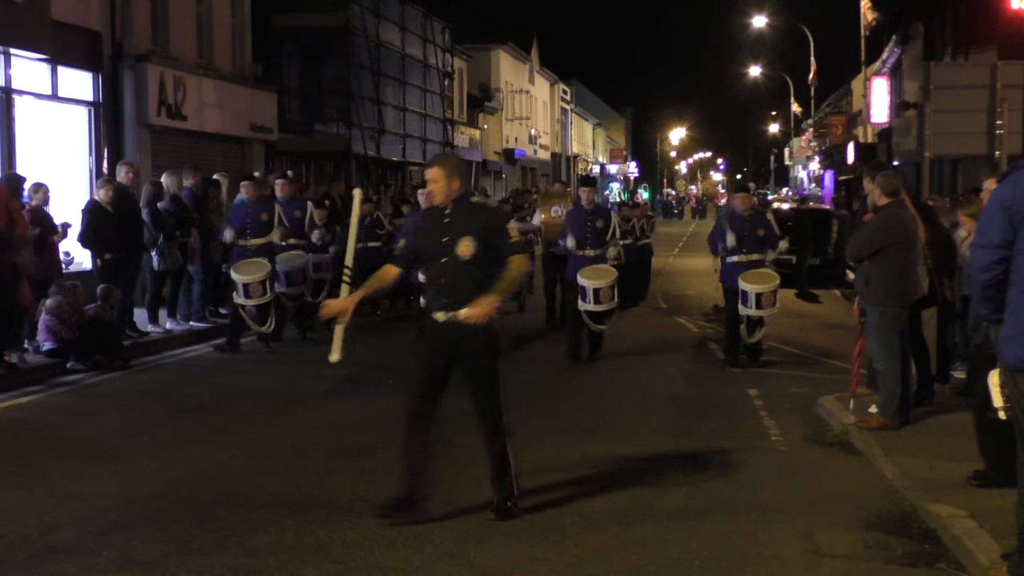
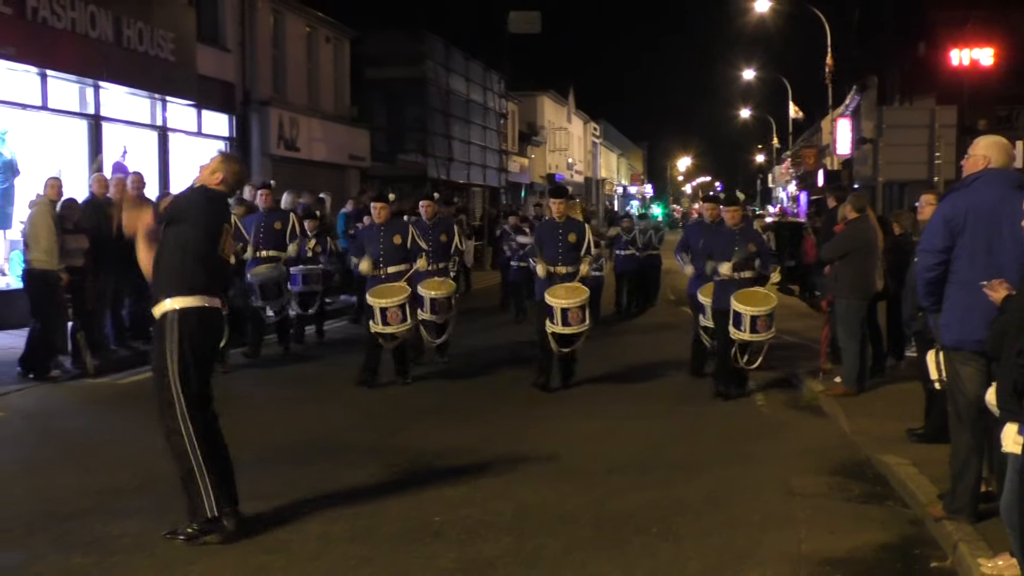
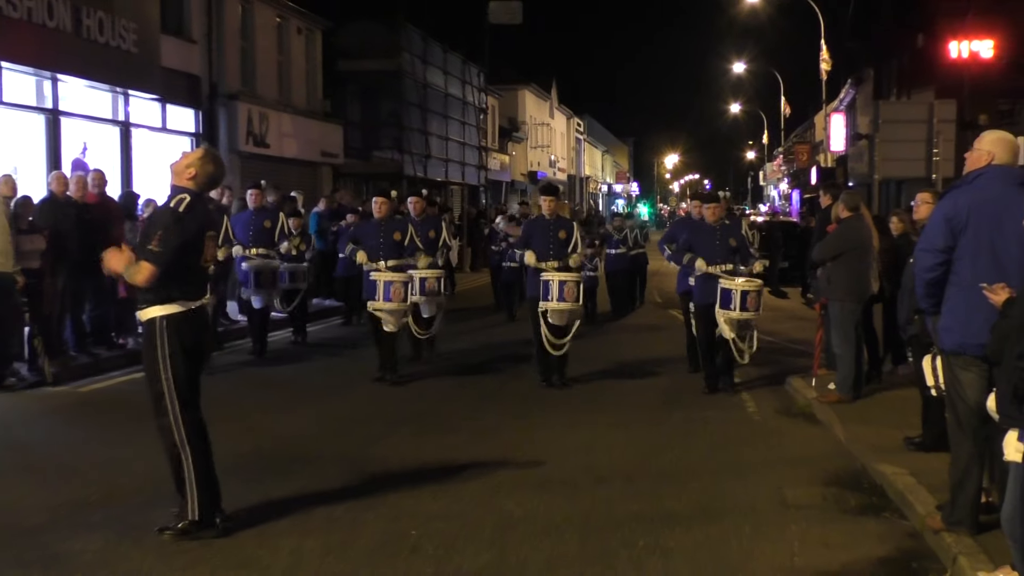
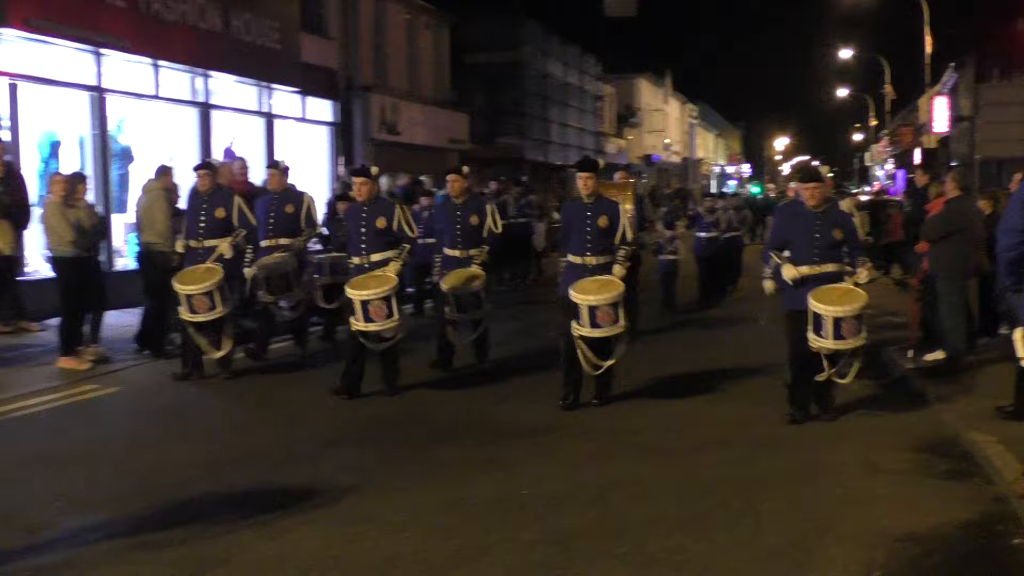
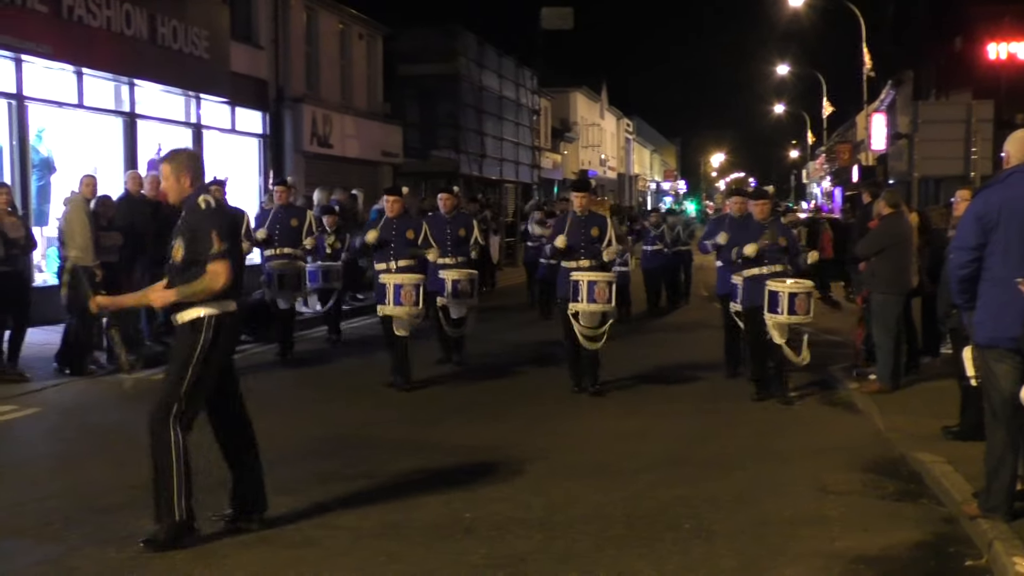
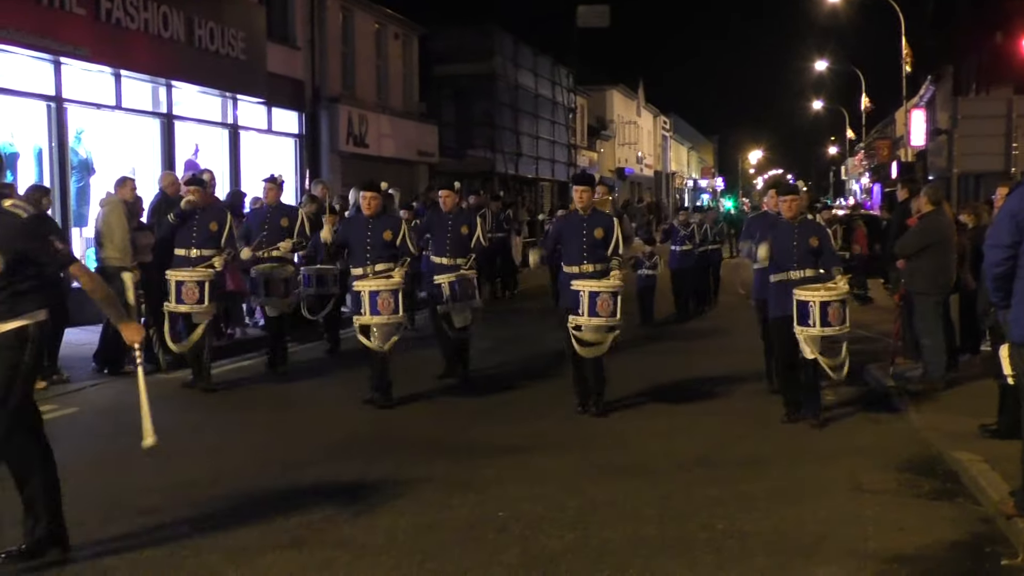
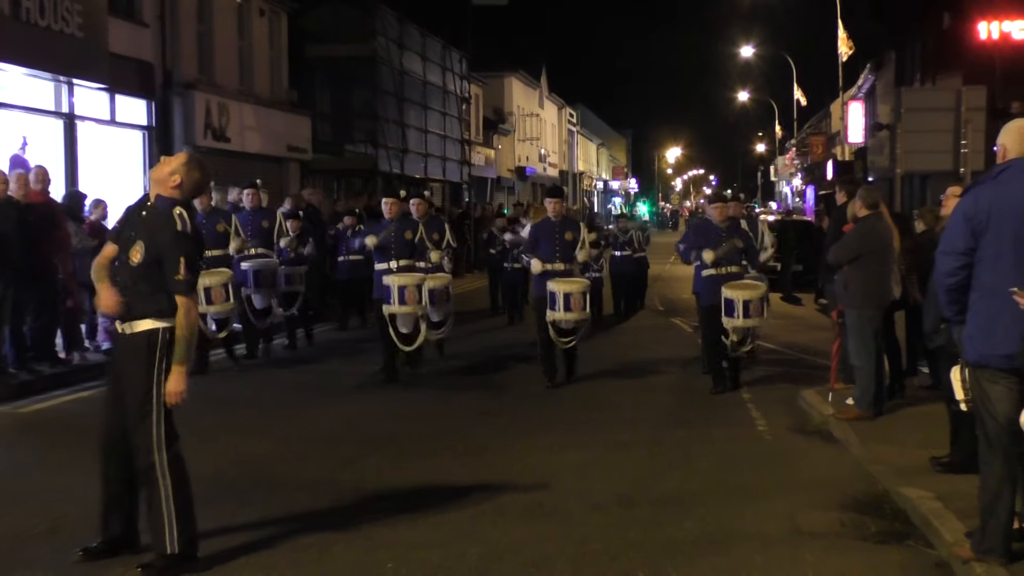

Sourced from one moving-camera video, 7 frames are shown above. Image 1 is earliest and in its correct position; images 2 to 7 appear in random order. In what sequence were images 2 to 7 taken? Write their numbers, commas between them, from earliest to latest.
7, 3, 2, 5, 6, 4
